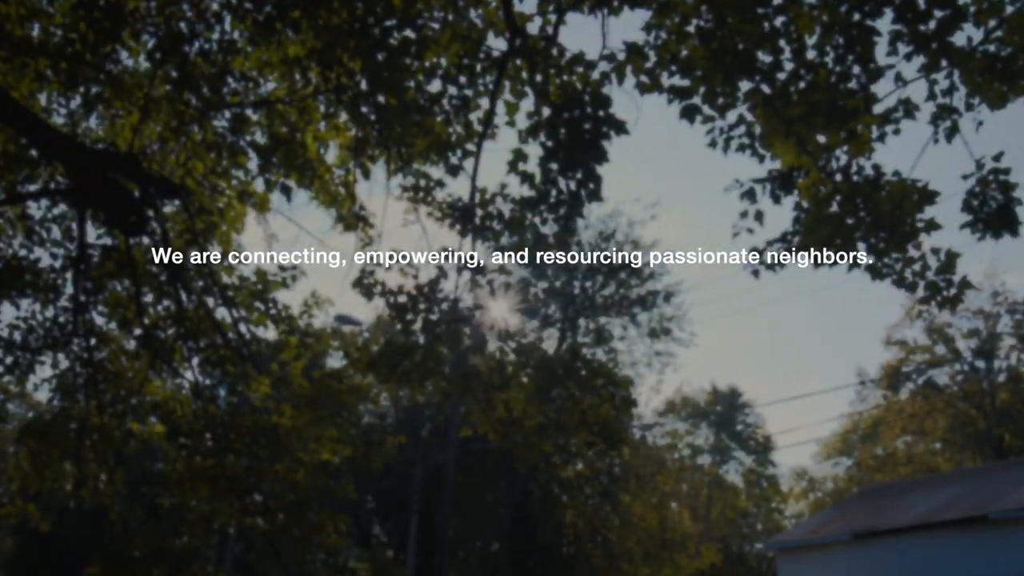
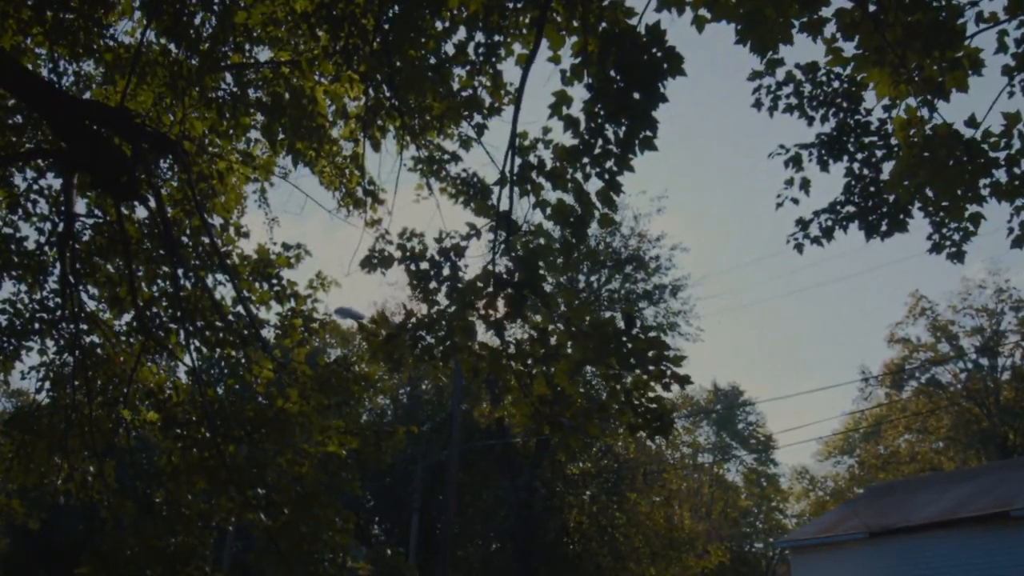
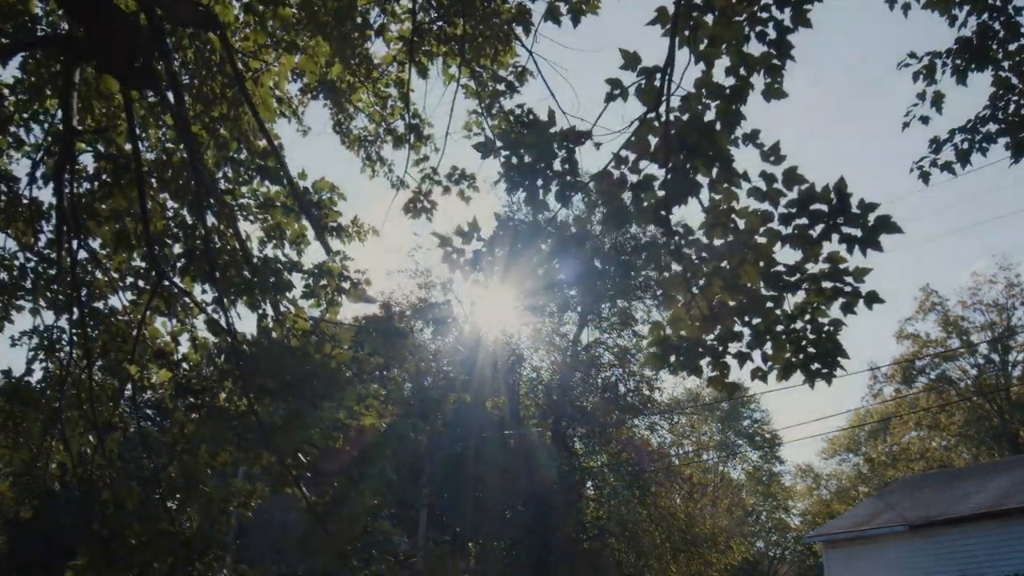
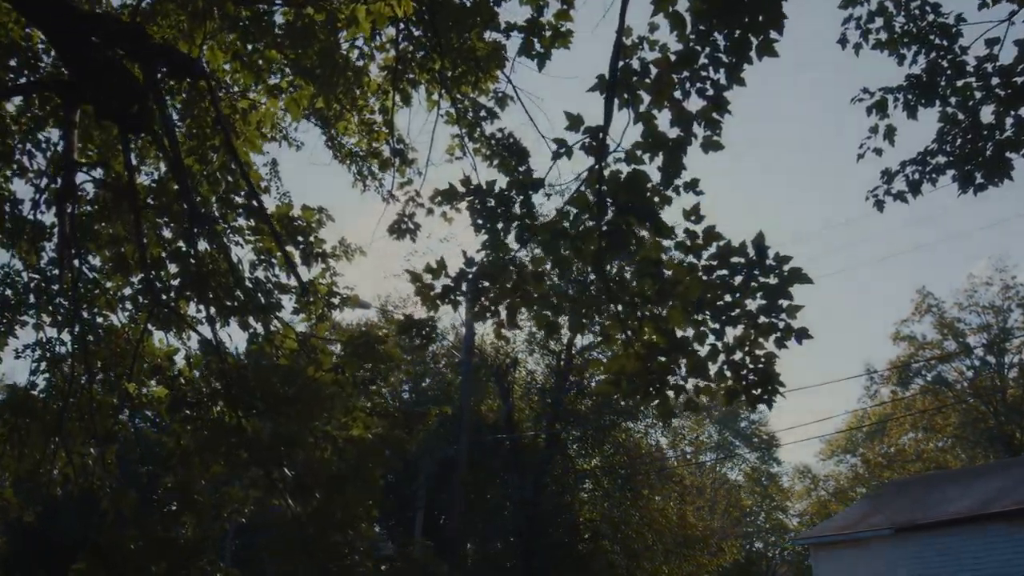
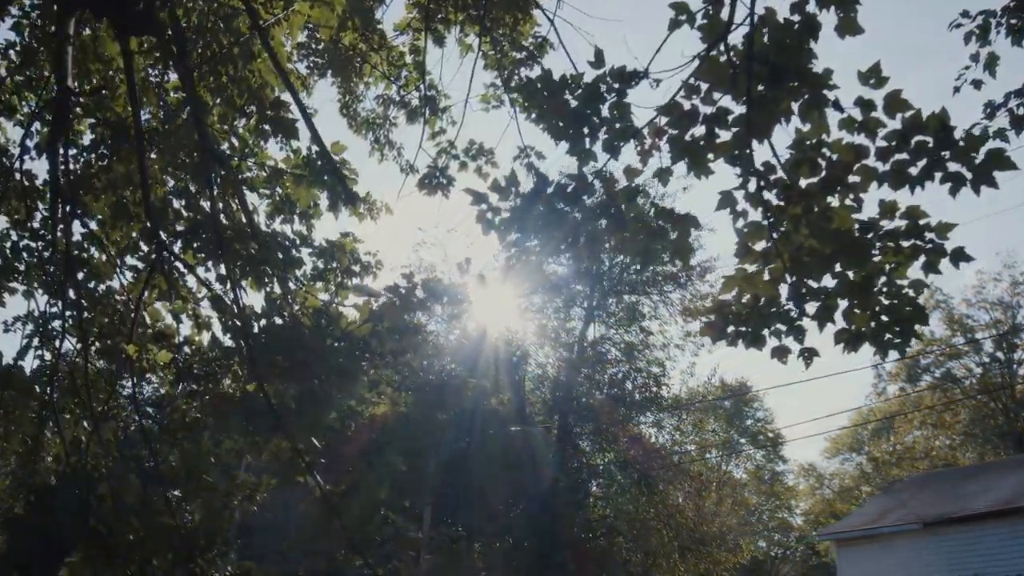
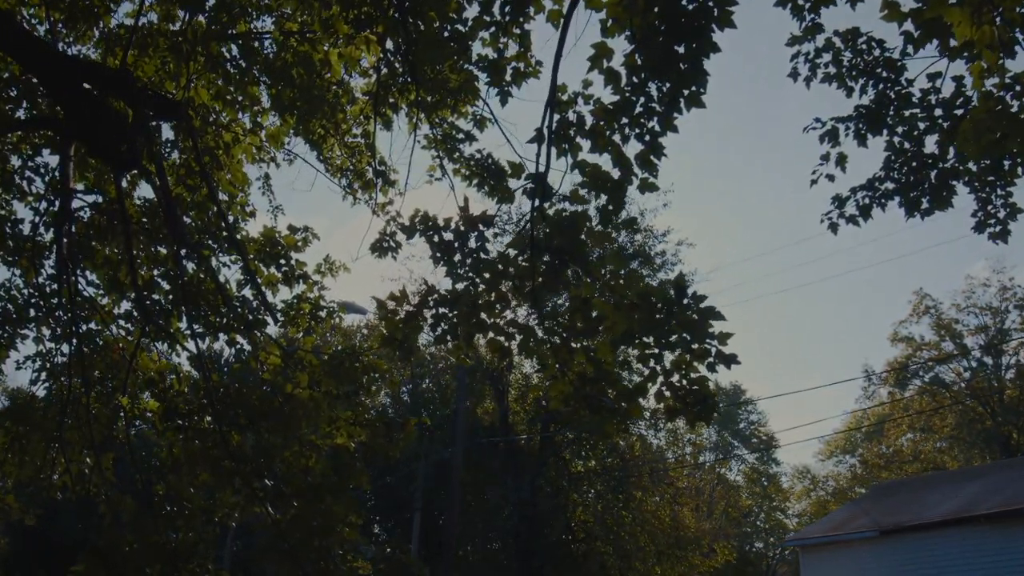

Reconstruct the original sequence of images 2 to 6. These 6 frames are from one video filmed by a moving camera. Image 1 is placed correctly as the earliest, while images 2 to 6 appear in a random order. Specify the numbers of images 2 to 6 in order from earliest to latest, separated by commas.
2, 6, 4, 3, 5
